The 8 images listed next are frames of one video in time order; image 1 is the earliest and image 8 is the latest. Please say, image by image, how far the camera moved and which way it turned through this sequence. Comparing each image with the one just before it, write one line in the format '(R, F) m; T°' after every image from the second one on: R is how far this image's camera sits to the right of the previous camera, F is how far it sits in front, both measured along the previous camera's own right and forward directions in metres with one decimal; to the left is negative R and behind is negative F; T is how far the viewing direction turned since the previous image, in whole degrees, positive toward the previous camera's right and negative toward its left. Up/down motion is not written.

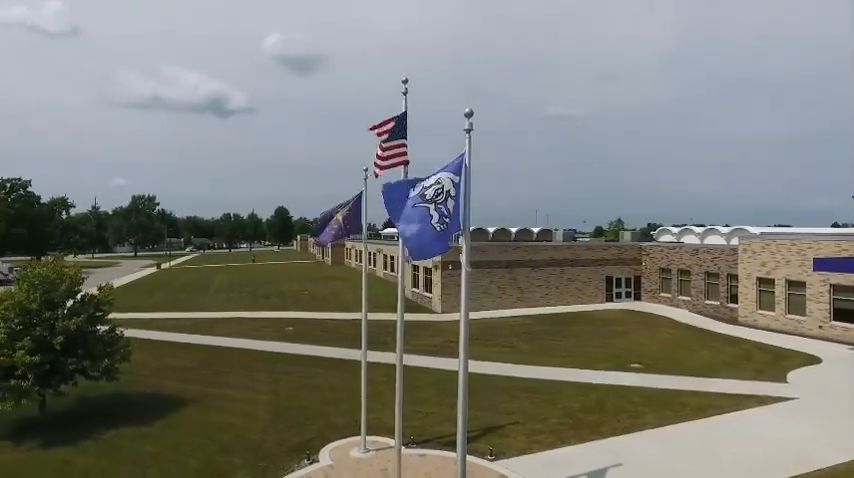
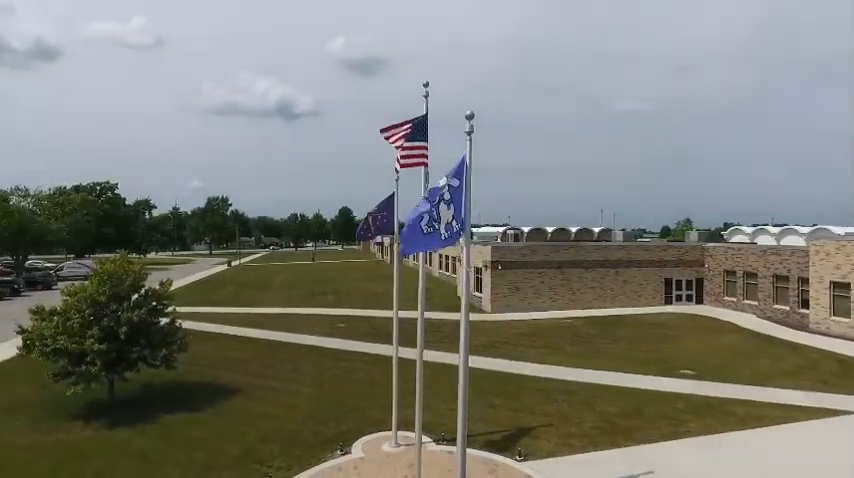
(+0.8, -0.1) m; -7°
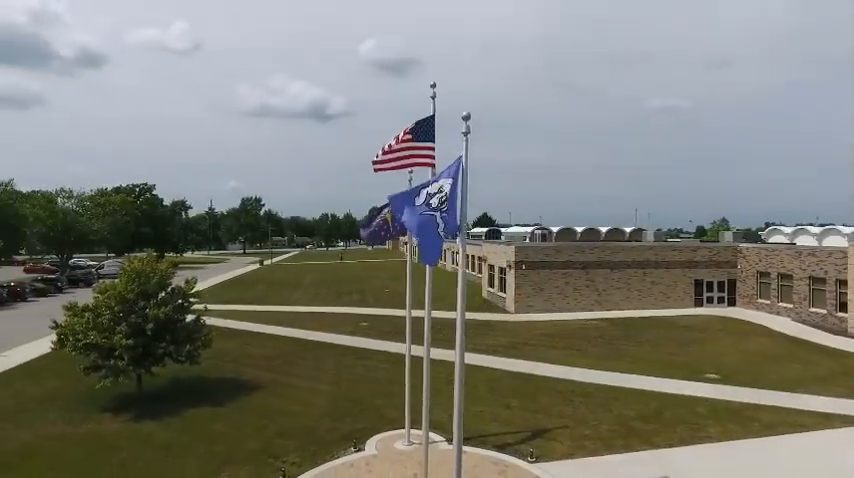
(+0.5, -0.1) m; -3°
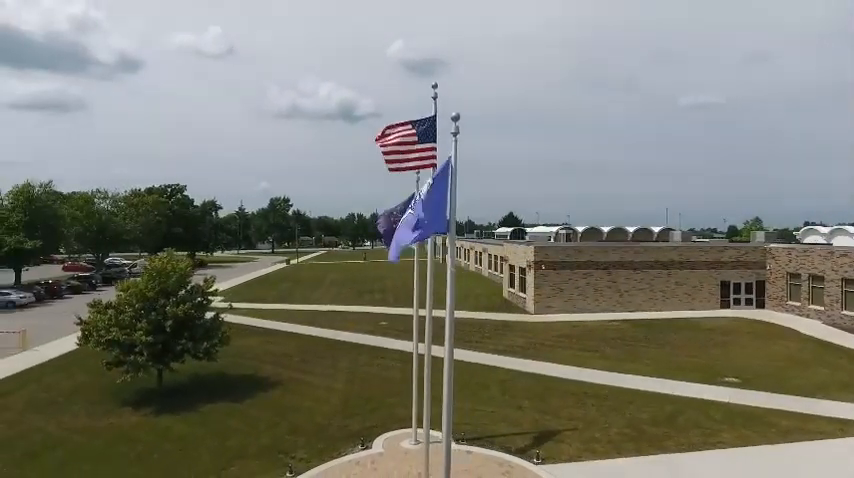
(+0.5, 0.0) m; -3°
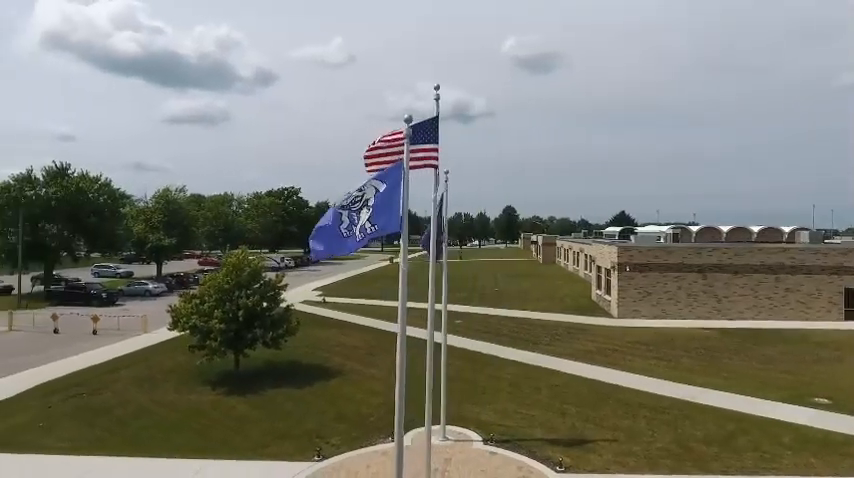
(+2.1, +0.1) m; -12°
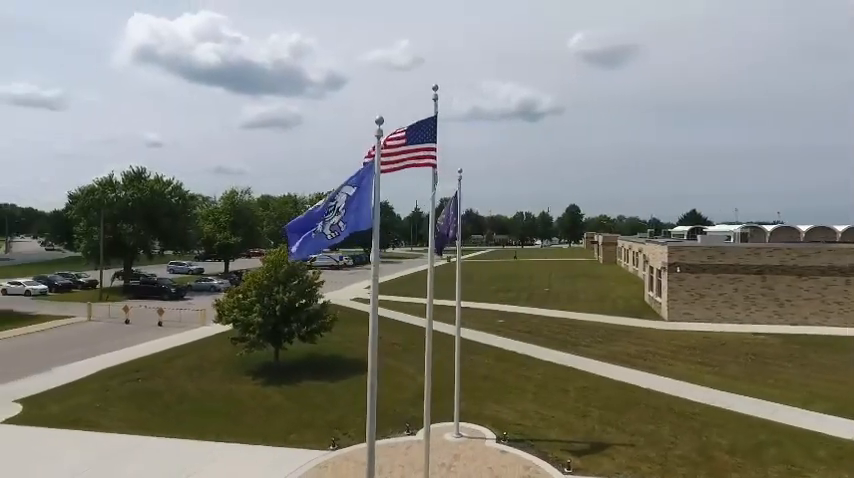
(+1.3, -0.1) m; -7°
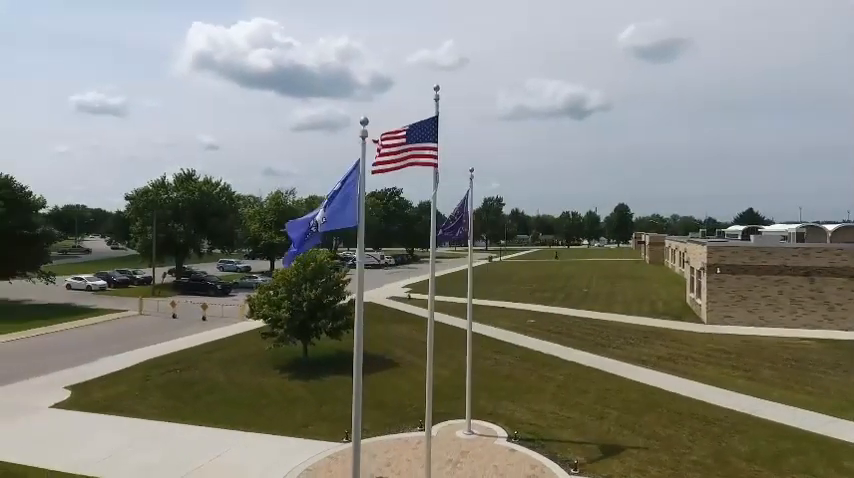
(+0.9, -0.1) m; -5°
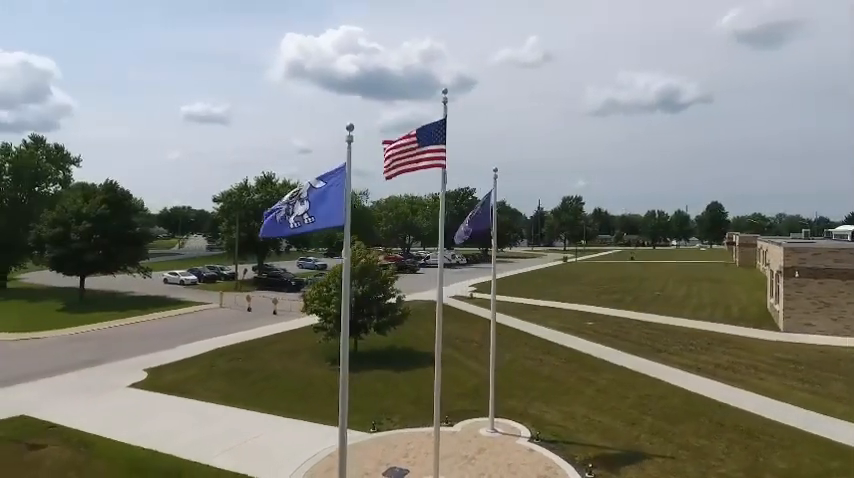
(+1.5, -0.2) m; -9°
